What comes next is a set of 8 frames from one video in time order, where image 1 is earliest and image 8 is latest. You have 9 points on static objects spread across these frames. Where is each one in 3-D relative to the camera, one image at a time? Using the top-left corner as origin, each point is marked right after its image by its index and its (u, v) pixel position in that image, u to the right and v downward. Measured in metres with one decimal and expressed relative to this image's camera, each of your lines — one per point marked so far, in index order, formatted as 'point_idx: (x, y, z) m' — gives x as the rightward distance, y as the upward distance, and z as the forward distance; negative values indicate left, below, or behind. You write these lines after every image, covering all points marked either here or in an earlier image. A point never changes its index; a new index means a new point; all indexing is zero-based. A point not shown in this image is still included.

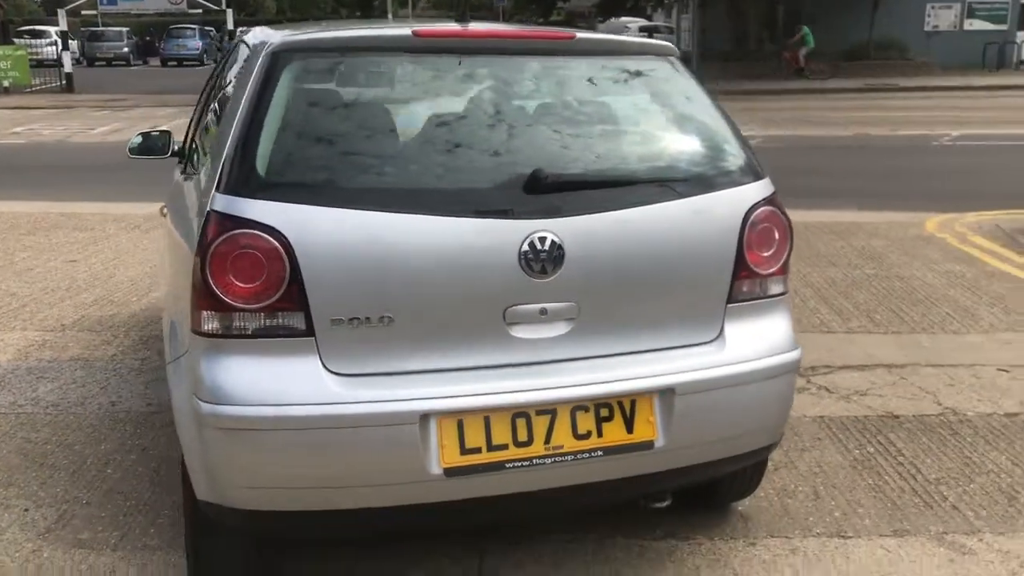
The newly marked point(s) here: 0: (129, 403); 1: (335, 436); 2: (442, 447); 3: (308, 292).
0: (-1.8, -0.5, +4.7) m
1: (-0.4, -0.4, +2.5) m
2: (-0.2, -0.4, +2.5) m
3: (-0.5, 0.0, +2.5) m
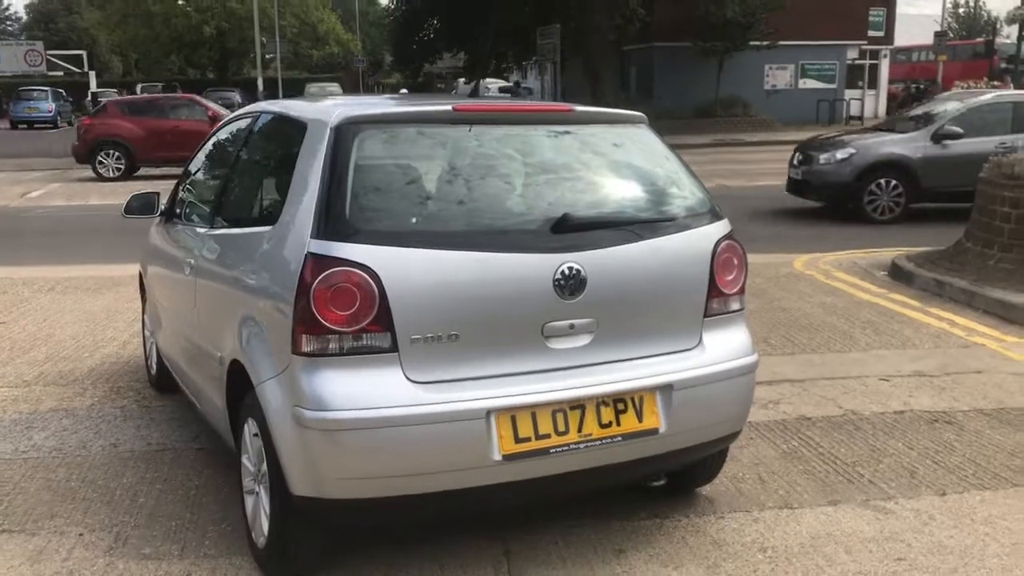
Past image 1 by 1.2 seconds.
0: (-1.9, -0.8, +5.0) m
1: (-0.3, -0.4, +3.0) m
2: (0.0, -0.5, +3.1) m
3: (-0.3, -0.1, +3.1) m
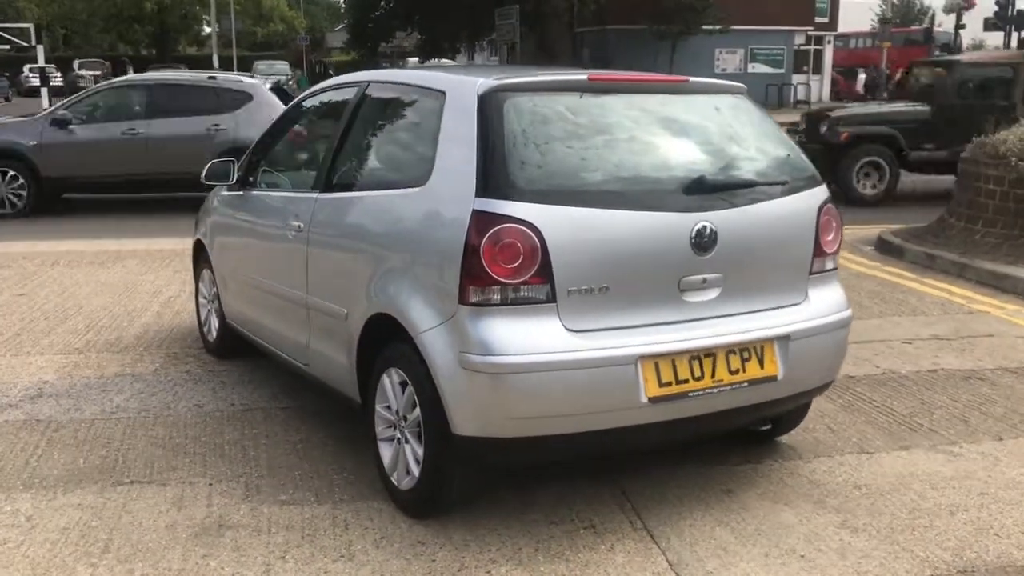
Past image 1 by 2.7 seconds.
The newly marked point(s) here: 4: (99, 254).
0: (-1.6, -0.6, +5.2) m
1: (+0.2, -0.3, +3.3) m
2: (+0.5, -0.3, +3.4) m
3: (+0.2, +0.1, +3.3) m
4: (-4.3, +0.4, +10.2) m
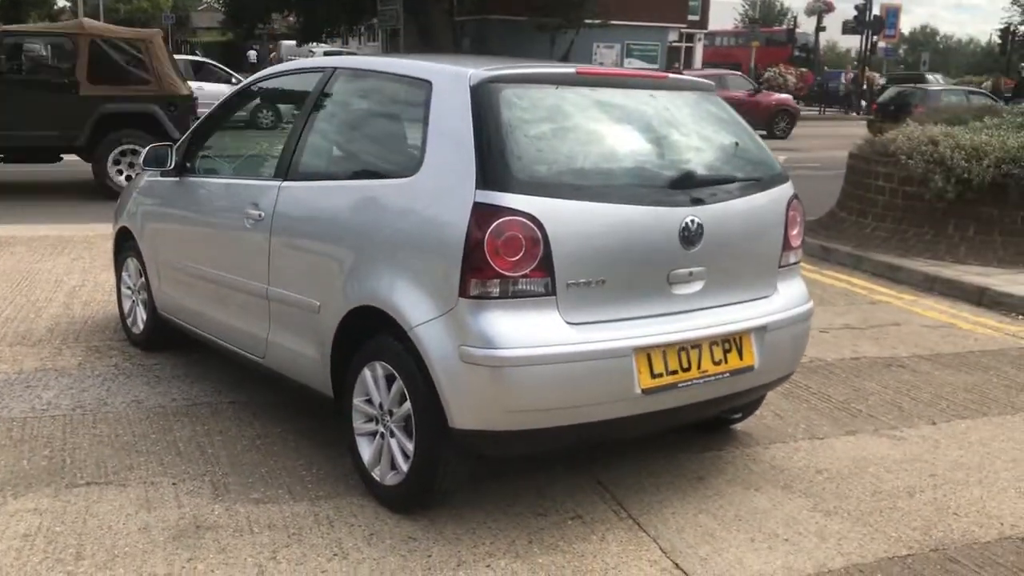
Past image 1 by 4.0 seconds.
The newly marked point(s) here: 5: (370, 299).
0: (-1.8, -0.6, +4.9) m
1: (+0.2, -0.3, +3.3) m
2: (+0.4, -0.3, +3.4) m
3: (+0.2, +0.1, +3.3) m
4: (-5.1, +0.5, +9.6) m
5: (-0.5, 0.0, +3.6) m
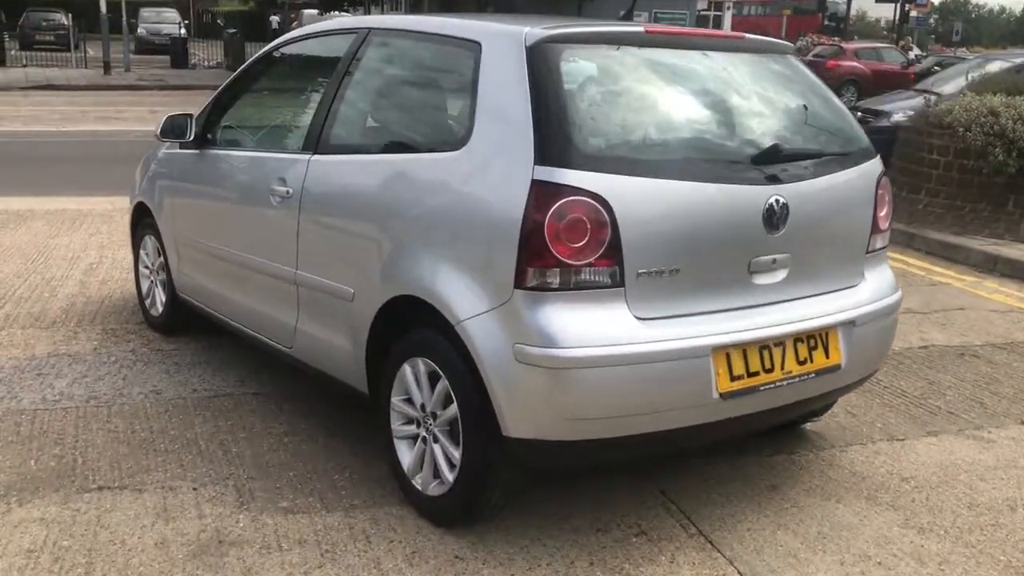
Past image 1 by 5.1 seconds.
0: (-1.6, -0.5, +4.6) m
1: (+0.4, -0.2, +2.9) m
2: (+0.6, -0.3, +3.0) m
3: (+0.3, +0.1, +2.9) m
4: (-4.8, +0.7, +9.2) m
5: (-0.3, 0.0, +3.2) m
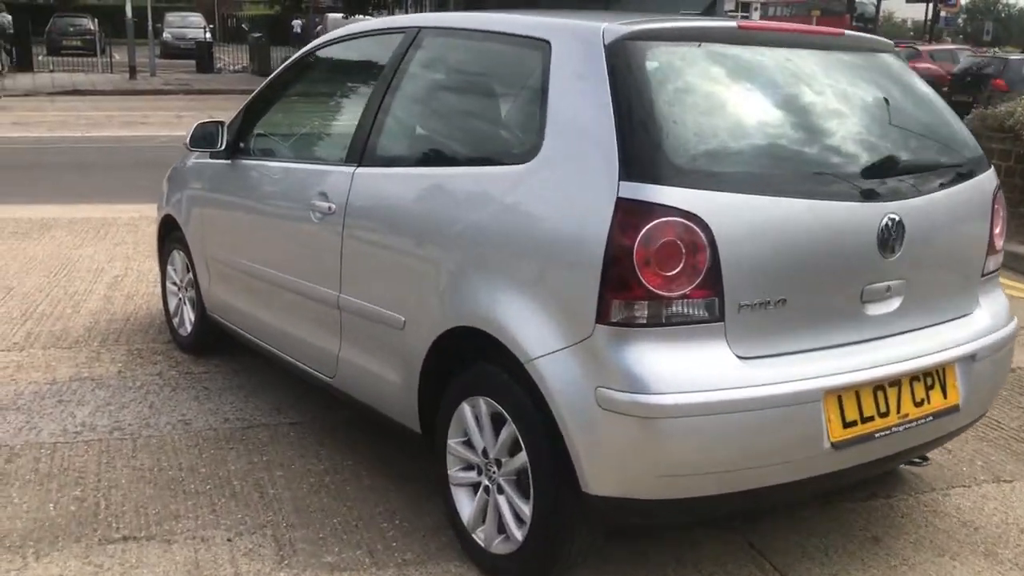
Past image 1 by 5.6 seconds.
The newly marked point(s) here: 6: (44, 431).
0: (-1.3, -0.6, +4.2) m
1: (+0.6, -0.3, +2.5) m
2: (+0.8, -0.4, +2.6) m
3: (+0.5, 0.0, +2.5) m
4: (-4.5, +0.6, +9.0) m
5: (-0.1, -0.1, +2.9) m
6: (-1.9, -0.6, +4.1) m
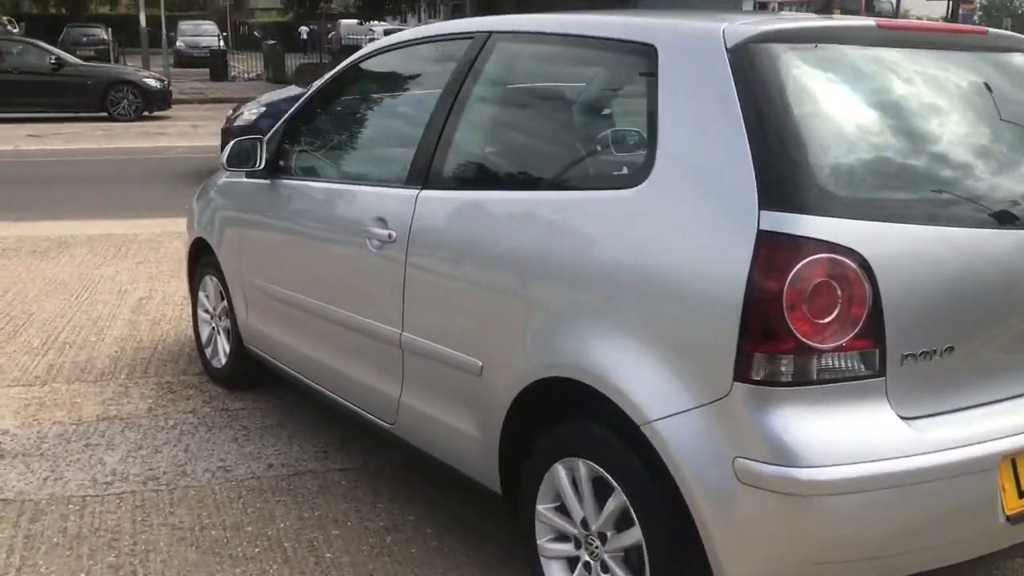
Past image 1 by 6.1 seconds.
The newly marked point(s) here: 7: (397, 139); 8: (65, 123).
0: (-1.0, -0.7, +3.9) m
1: (+0.9, -0.4, +2.1) m
2: (+1.1, -0.5, +2.2) m
3: (+0.8, -0.1, +2.1) m
4: (-4.1, +0.4, +8.6) m
5: (+0.1, -0.2, +2.5) m
6: (-1.7, -0.7, +3.7) m
7: (-0.4, +0.5, +3.5) m
8: (-7.9, +2.9, +17.4) m
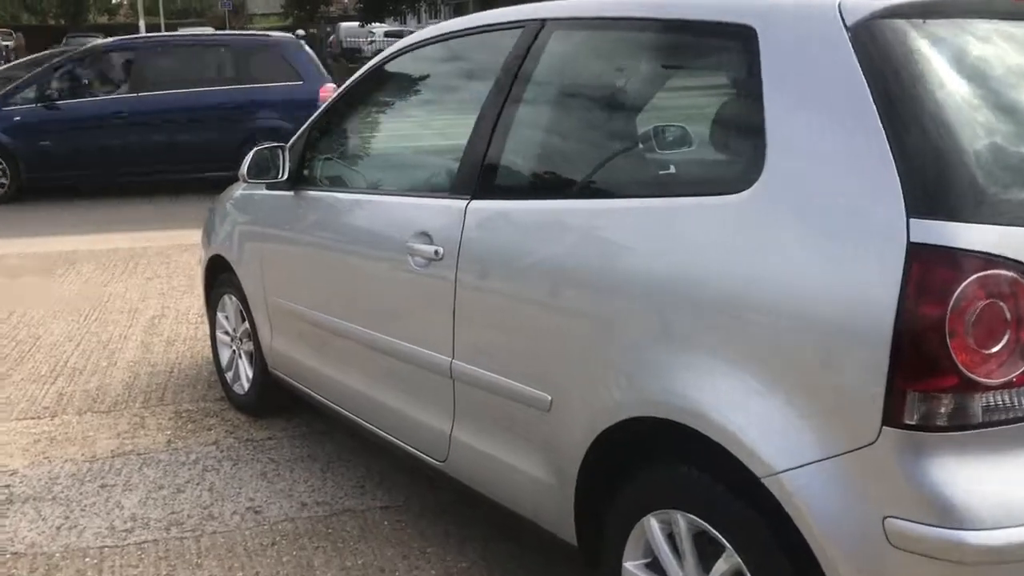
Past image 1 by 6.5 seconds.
0: (-0.8, -0.8, +3.5) m
1: (+1.1, -0.5, +1.8) m
2: (+1.3, -0.5, +1.9) m
3: (+1.0, -0.1, +1.8) m
4: (-3.9, +0.3, +8.3) m
5: (+0.3, -0.3, +2.1) m
6: (-1.4, -0.8, +3.4) m
7: (-0.2, +0.5, +3.1) m
8: (-7.7, +2.6, +17.1) m
